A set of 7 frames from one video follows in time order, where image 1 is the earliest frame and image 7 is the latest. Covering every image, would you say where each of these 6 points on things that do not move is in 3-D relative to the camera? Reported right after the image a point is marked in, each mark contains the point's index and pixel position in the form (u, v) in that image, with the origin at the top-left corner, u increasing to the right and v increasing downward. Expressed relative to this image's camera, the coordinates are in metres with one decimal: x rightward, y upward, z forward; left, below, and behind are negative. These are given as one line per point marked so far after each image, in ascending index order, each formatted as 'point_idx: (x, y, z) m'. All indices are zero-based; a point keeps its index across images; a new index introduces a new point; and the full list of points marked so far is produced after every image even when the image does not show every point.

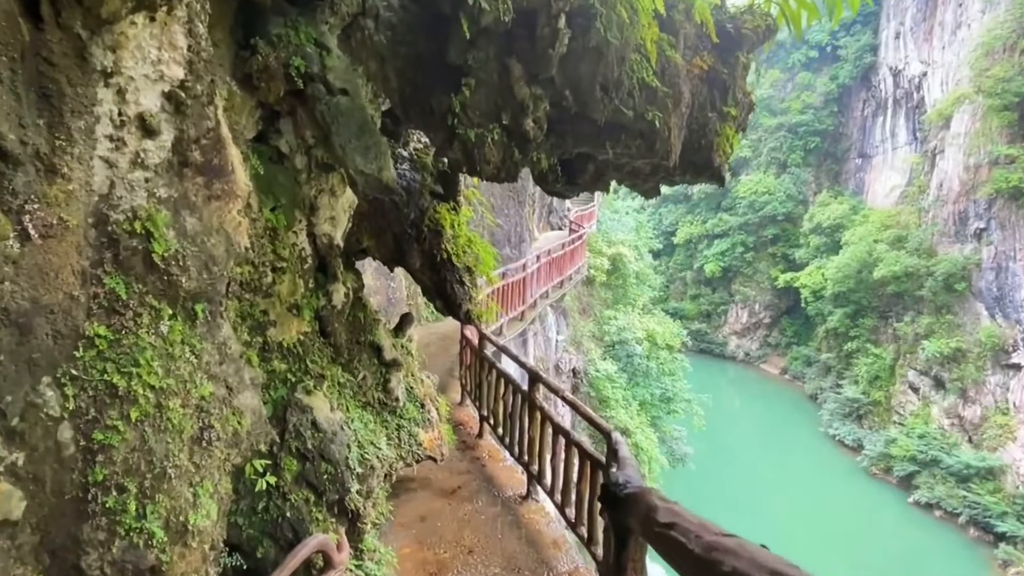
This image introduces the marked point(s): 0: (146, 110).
0: (-1.4, +0.7, +2.3) m
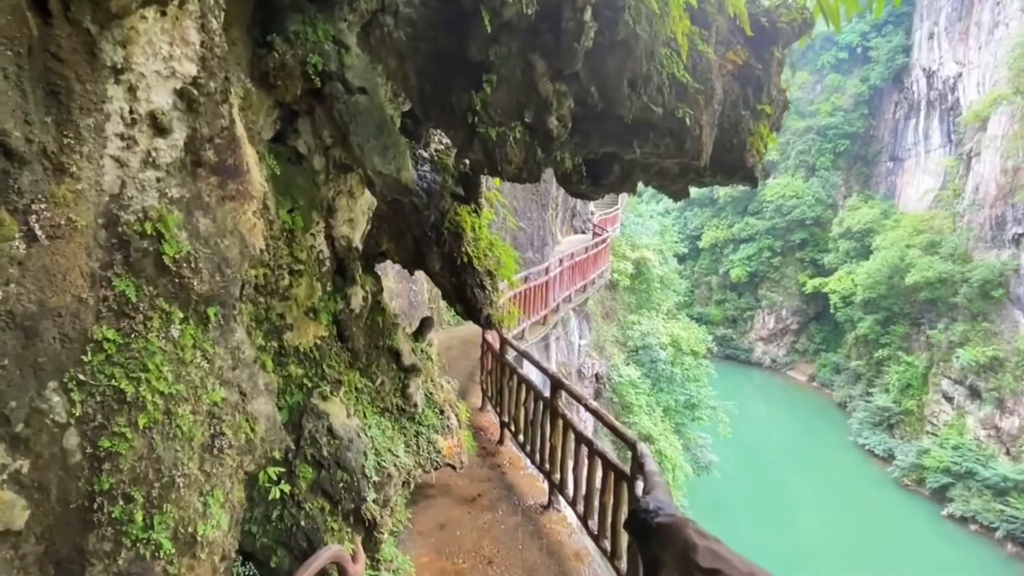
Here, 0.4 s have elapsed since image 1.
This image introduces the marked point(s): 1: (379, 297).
0: (-1.3, +0.7, +2.3) m
1: (-0.9, -0.1, +4.2) m
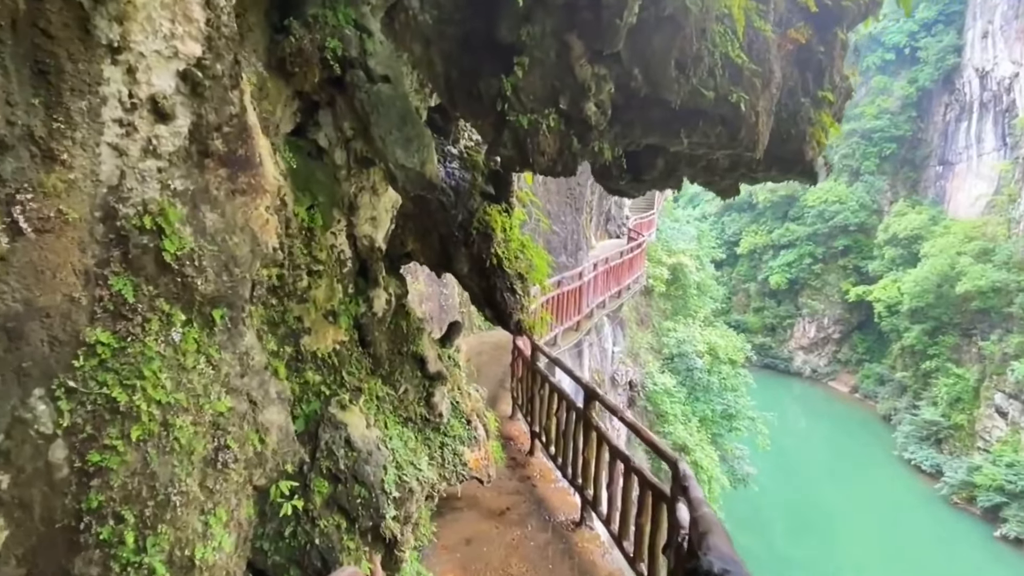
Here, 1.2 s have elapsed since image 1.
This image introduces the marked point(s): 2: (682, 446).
0: (-1.2, +0.7, +2.1) m
1: (-0.7, -0.1, +4.0) m
2: (+4.3, -4.0, +15.6) m
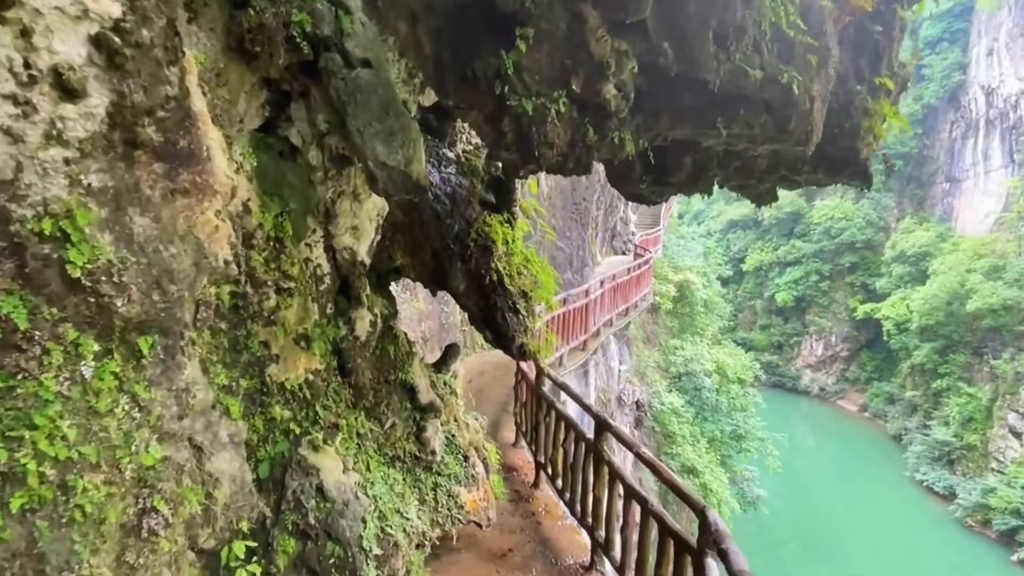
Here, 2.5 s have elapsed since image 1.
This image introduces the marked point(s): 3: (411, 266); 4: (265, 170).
0: (-1.2, +0.6, +1.7) m
1: (-0.7, -0.2, +3.5) m
2: (+4.4, -4.4, +15.0) m
3: (-0.6, +0.1, +3.7) m
4: (-1.1, +0.5, +2.7) m
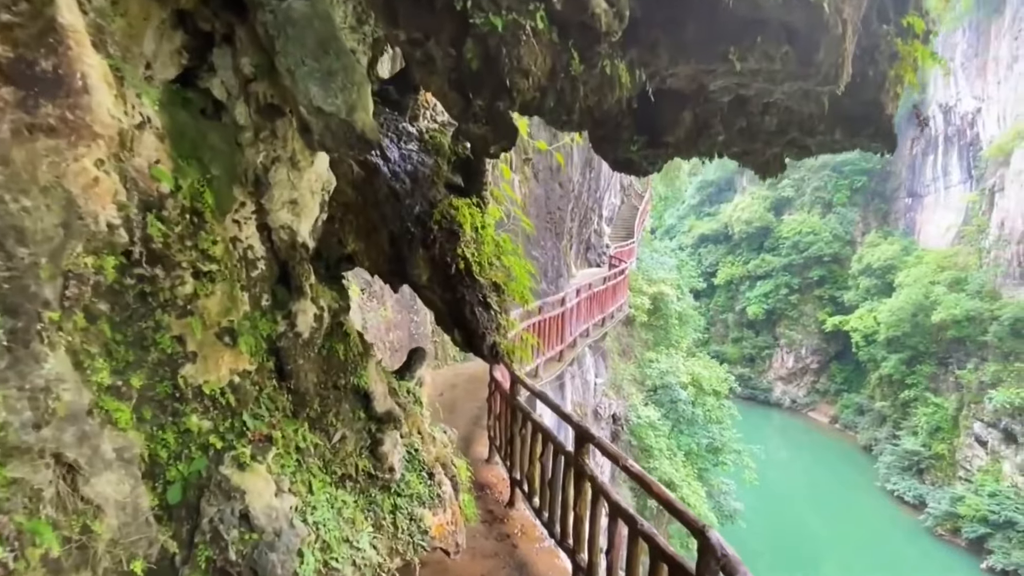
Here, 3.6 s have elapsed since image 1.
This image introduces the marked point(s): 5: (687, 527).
0: (-1.3, +0.7, +1.2) m
1: (-0.8, -0.1, +3.1) m
2: (+3.8, -4.7, +14.6) m
3: (-0.8, +0.2, +3.2) m
4: (-1.2, +0.6, +2.2) m
5: (+0.8, -1.1, +2.8) m
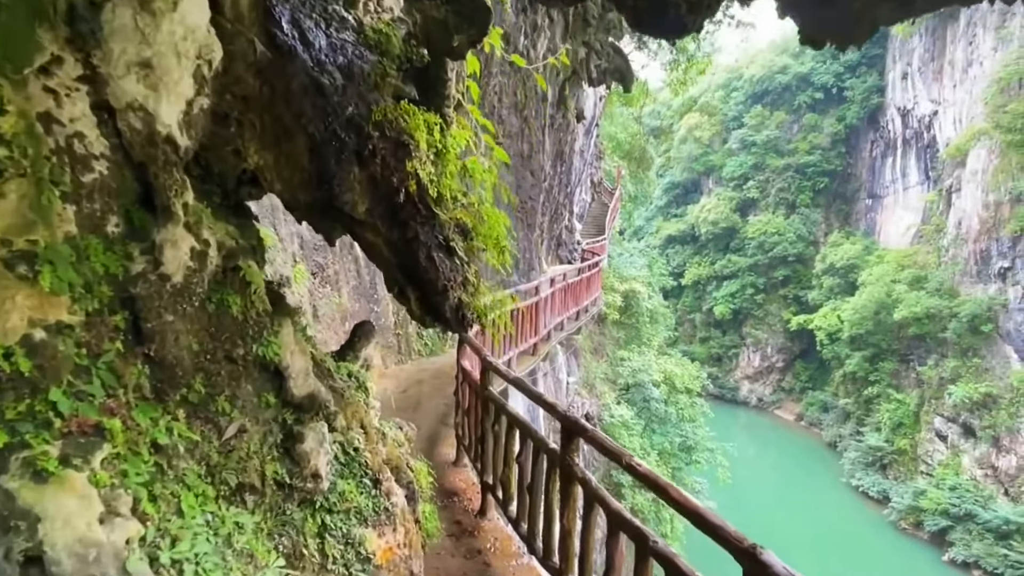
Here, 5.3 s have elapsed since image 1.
0: (-1.3, +1.0, +0.3) m
1: (-0.9, +0.1, +2.2) m
2: (+3.1, -4.5, +13.9) m
3: (-0.9, +0.4, +2.3) m
4: (-1.2, +0.8, +1.3) m
5: (+0.7, -0.9, +2.0) m
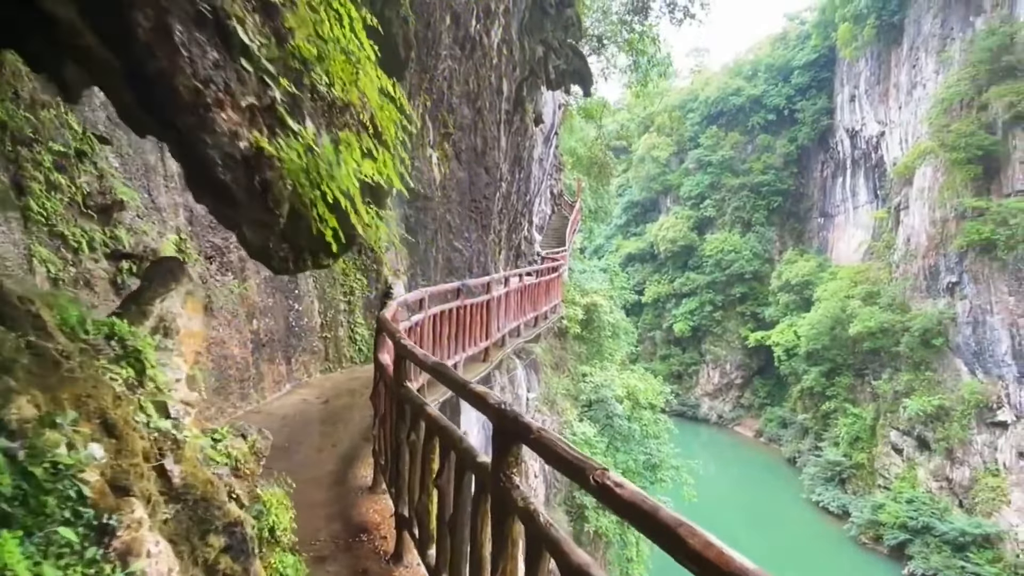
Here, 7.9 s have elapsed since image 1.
0: (-1.5, +1.3, -1.0) m
1: (-1.2, +0.4, +0.9) m
2: (+2.1, -4.5, +12.6) m
3: (-1.2, +0.7, +1.0) m
4: (-1.5, +1.2, 0.0) m
5: (+0.5, -0.5, +0.8) m
